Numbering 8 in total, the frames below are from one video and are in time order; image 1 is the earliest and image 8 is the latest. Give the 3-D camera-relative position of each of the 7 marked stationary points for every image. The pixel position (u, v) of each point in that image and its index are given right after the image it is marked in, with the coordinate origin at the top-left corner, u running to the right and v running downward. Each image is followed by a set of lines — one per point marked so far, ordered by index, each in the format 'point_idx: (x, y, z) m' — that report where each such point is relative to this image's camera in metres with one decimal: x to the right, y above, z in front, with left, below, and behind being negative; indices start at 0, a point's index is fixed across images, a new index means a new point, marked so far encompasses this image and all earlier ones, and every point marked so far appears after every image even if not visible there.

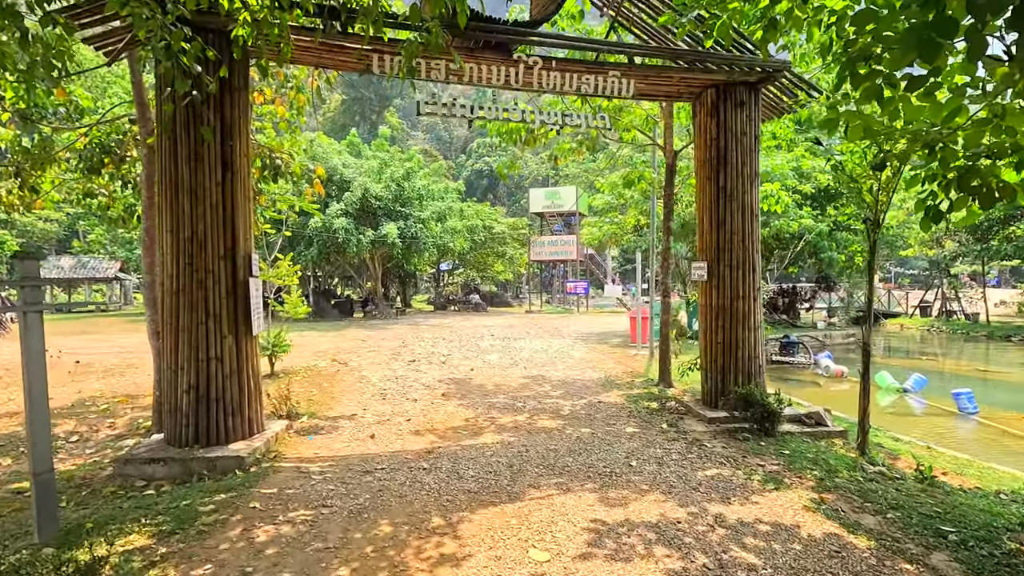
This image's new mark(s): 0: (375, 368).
0: (-2.4, -1.4, +9.5) m
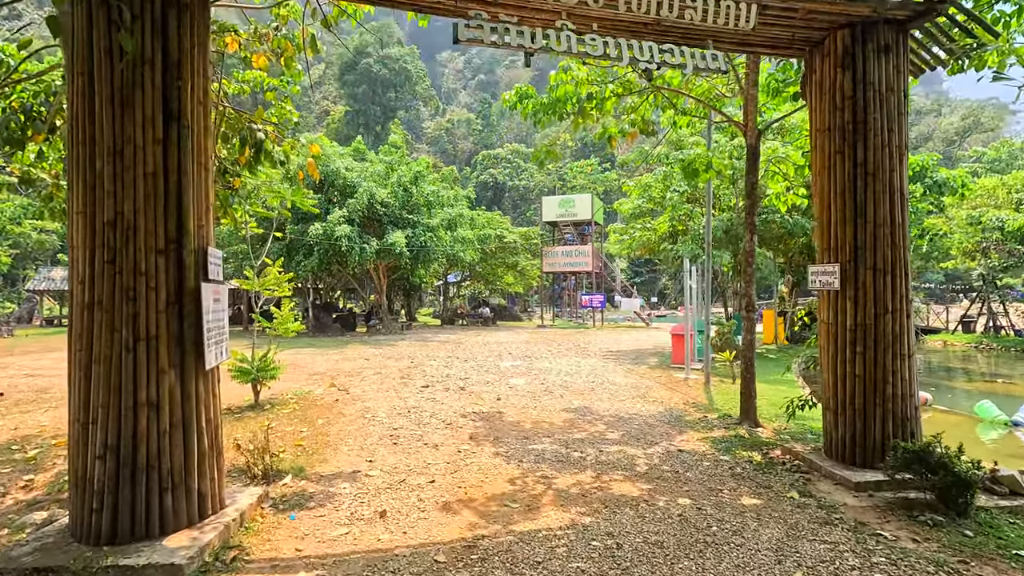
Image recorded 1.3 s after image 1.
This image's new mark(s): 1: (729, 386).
0: (-1.9, -1.6, +7.9) m
1: (+3.6, -1.7, +9.0) m
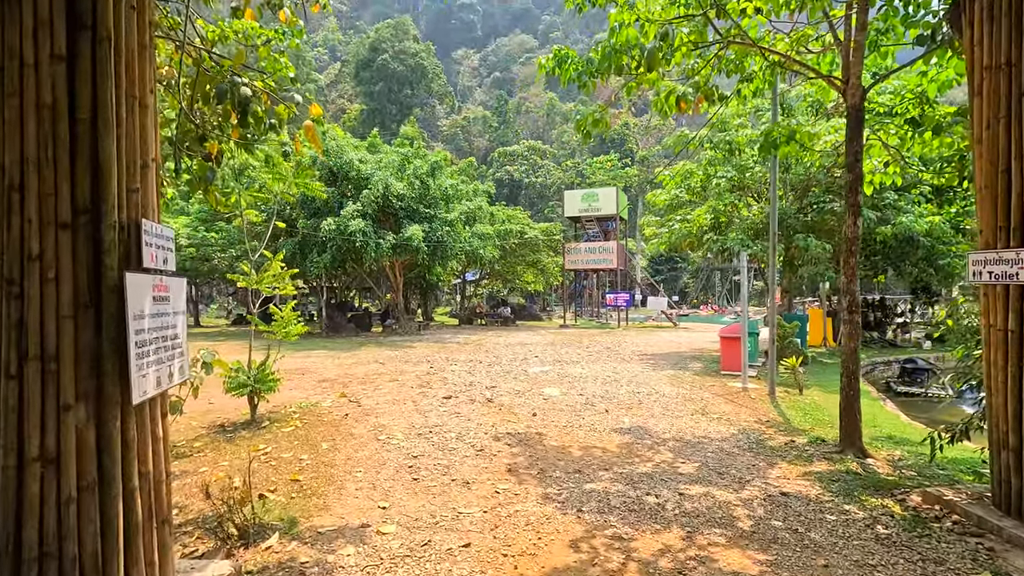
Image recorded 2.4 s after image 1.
0: (-1.4, -1.6, +6.8) m
1: (+4.1, -1.6, +7.8) m
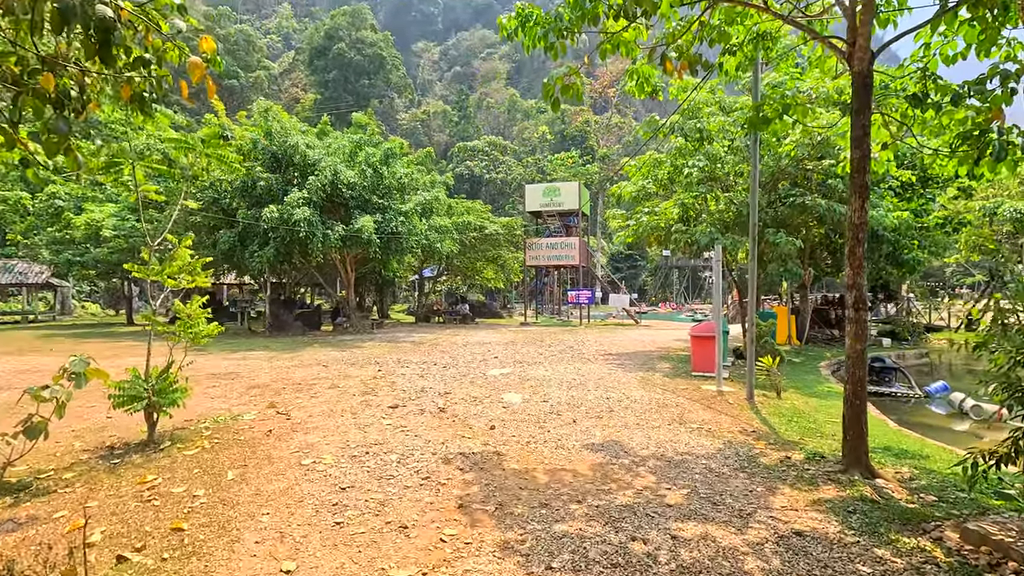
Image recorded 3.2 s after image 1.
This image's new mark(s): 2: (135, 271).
0: (-1.9, -1.5, +5.8) m
1: (+3.6, -1.5, +7.2) m
2: (-4.2, +0.2, +6.1) m
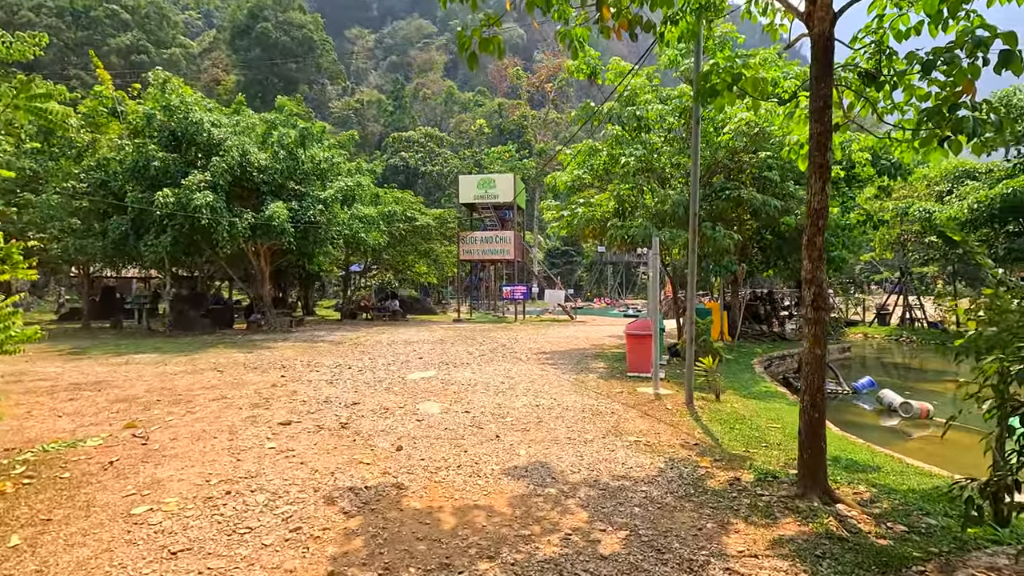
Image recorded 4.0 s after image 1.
0: (-2.7, -1.4, +4.7) m
1: (+2.6, -1.5, +6.7) m
2: (-5.0, +0.3, +4.7) m
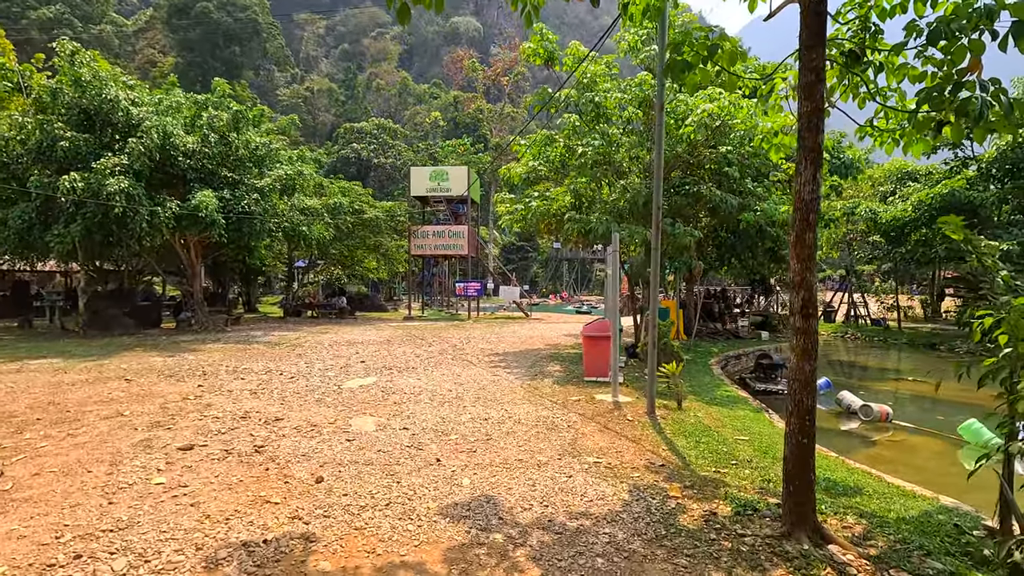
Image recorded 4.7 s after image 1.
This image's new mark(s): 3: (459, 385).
0: (-3.2, -1.4, +3.8) m
1: (+2.0, -1.5, +6.2) m
2: (-5.4, +0.3, +3.6) m
3: (-0.8, -1.4, +8.0) m
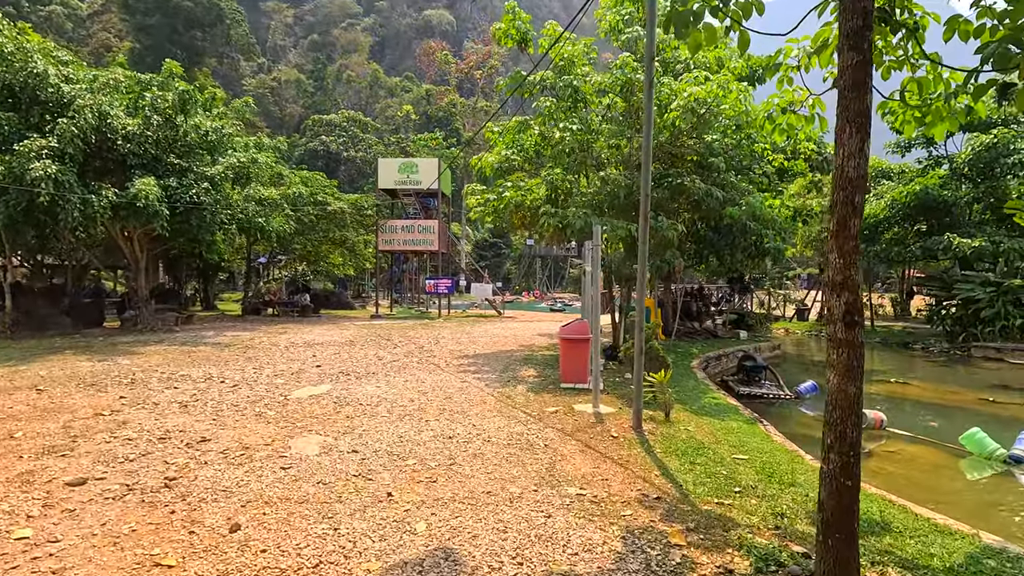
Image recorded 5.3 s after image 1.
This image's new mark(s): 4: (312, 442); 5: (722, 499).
0: (-3.4, -1.4, +2.8) m
1: (+1.6, -1.5, +5.5) m
2: (-5.6, +0.3, +2.5) m
3: (-1.2, -1.4, +7.2) m
4: (-1.9, -1.4, +5.1) m
5: (+1.5, -1.5, +3.9) m
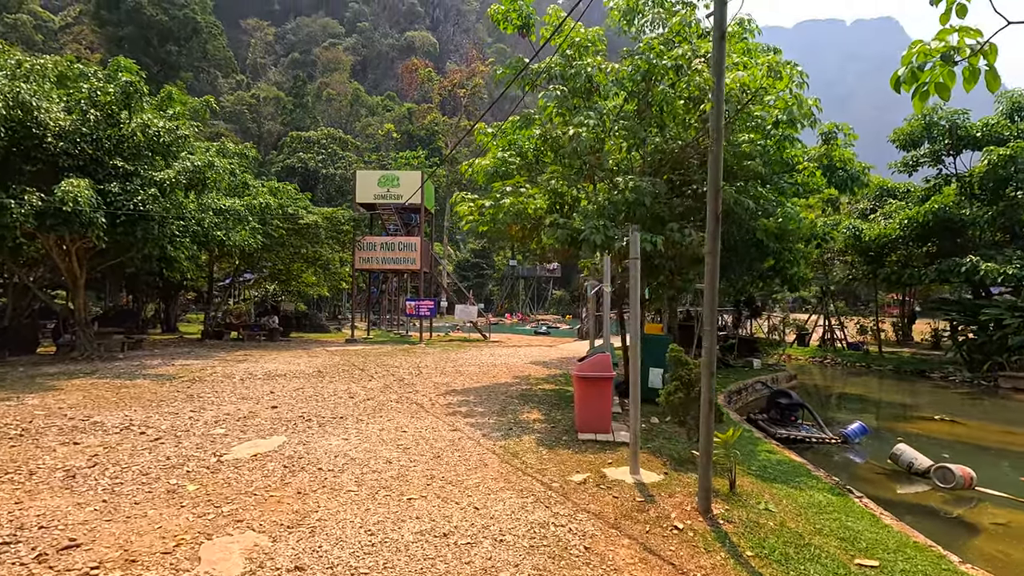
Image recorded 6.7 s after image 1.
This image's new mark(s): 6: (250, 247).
0: (-3.1, -1.5, +1.1) m
1: (+1.8, -1.7, +4.0) m
2: (-5.4, +0.2, +0.8) m
3: (-1.1, -1.7, +5.5) m
4: (-1.7, -1.6, +3.4) m
5: (+1.7, -1.7, +2.4) m
6: (-8.2, +1.2, +16.8) m
